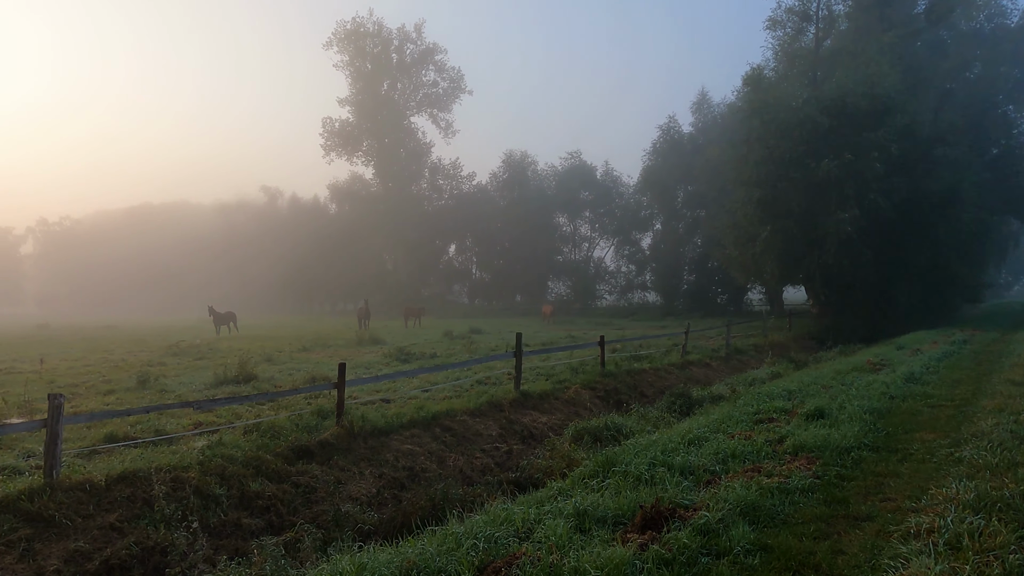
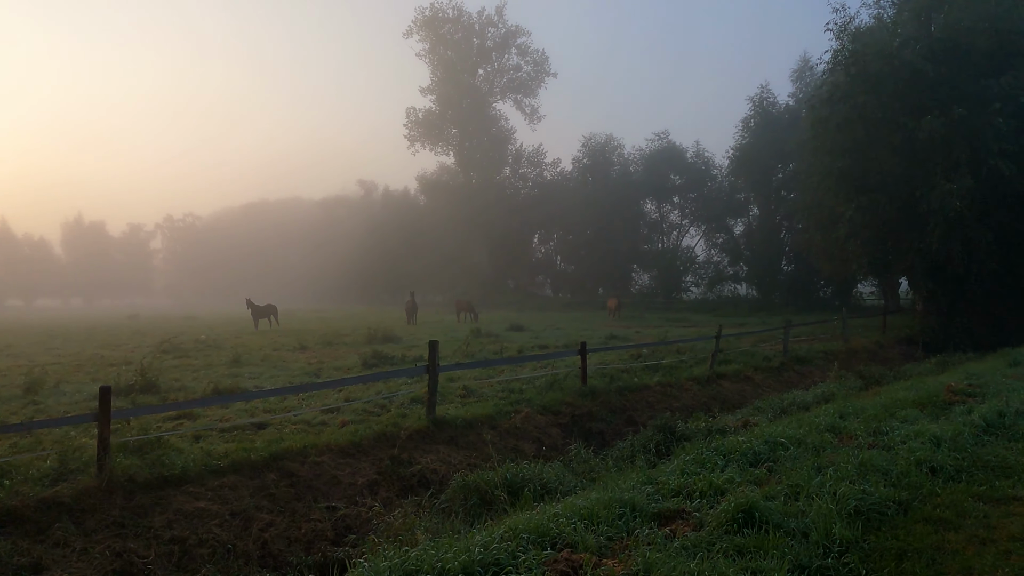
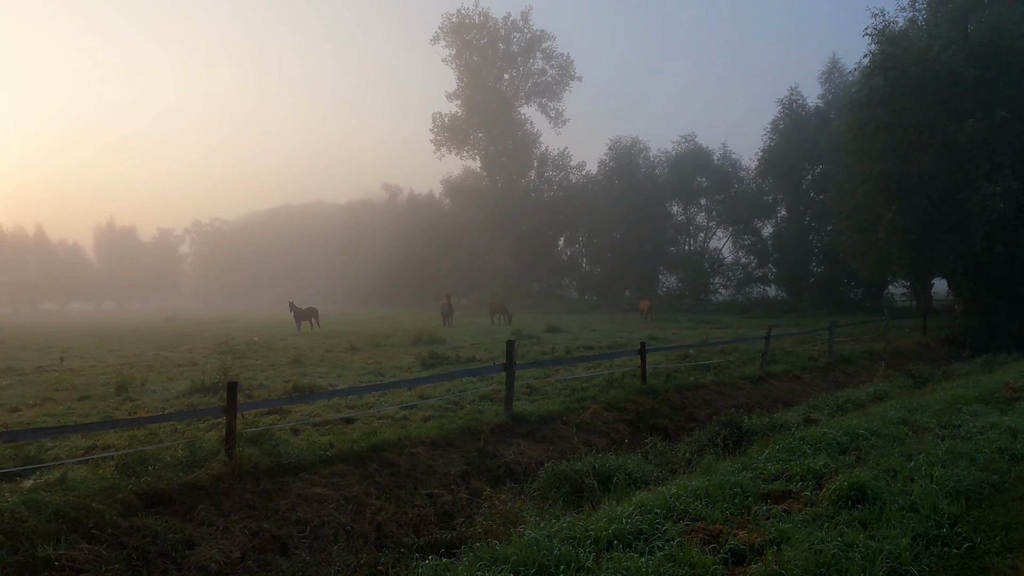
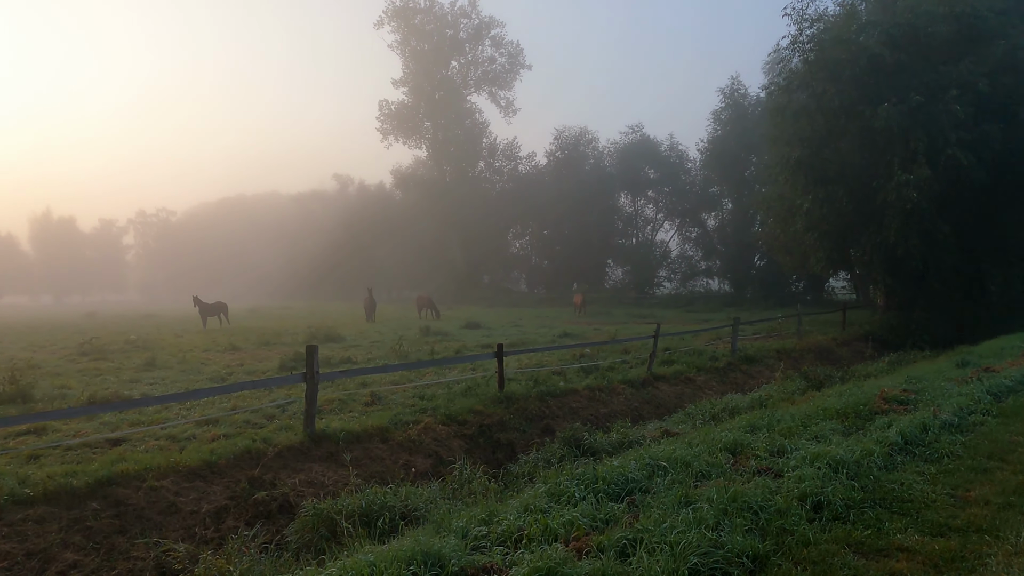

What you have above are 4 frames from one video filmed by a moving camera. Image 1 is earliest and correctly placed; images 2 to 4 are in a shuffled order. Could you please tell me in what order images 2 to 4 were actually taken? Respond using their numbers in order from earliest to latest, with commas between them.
3, 2, 4
